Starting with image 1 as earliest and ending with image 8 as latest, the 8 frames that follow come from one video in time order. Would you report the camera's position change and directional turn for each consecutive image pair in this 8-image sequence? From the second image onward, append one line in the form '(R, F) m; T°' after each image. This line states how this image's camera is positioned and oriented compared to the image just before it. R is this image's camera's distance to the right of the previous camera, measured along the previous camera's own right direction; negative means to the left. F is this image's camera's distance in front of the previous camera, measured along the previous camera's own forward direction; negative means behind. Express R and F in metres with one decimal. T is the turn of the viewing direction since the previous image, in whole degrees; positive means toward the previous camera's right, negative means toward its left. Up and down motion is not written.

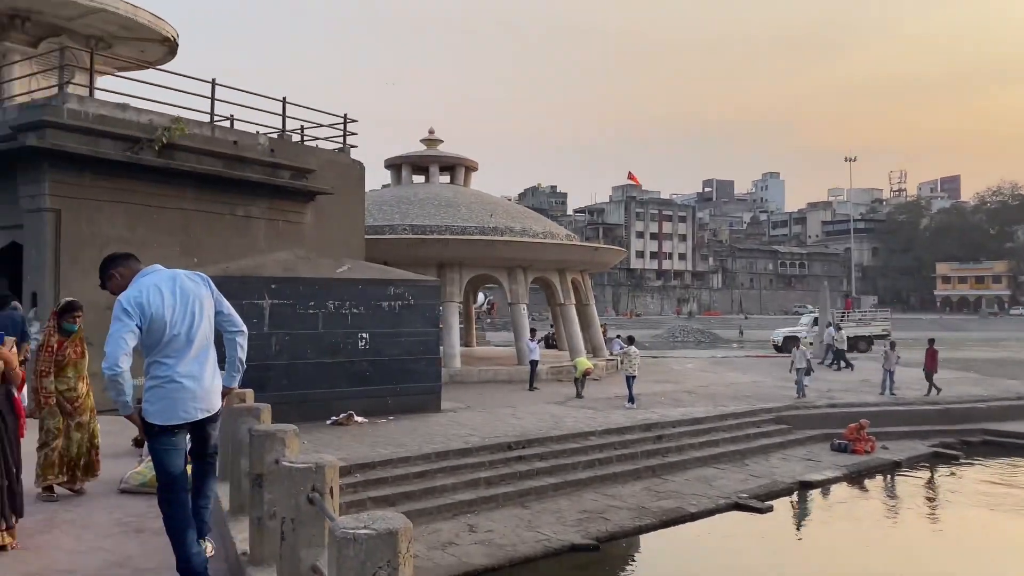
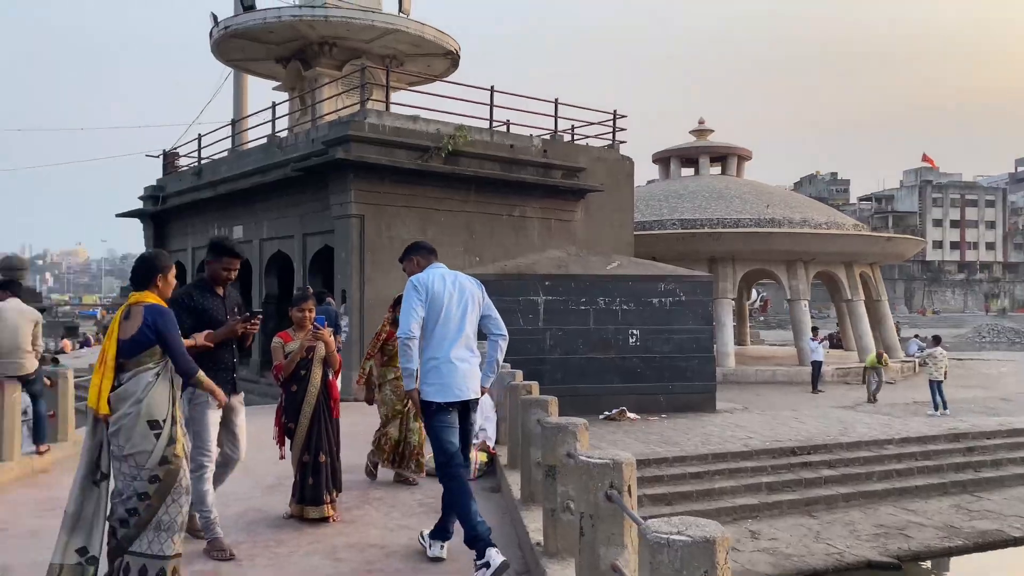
(-0.1, +0.1) m; -18°
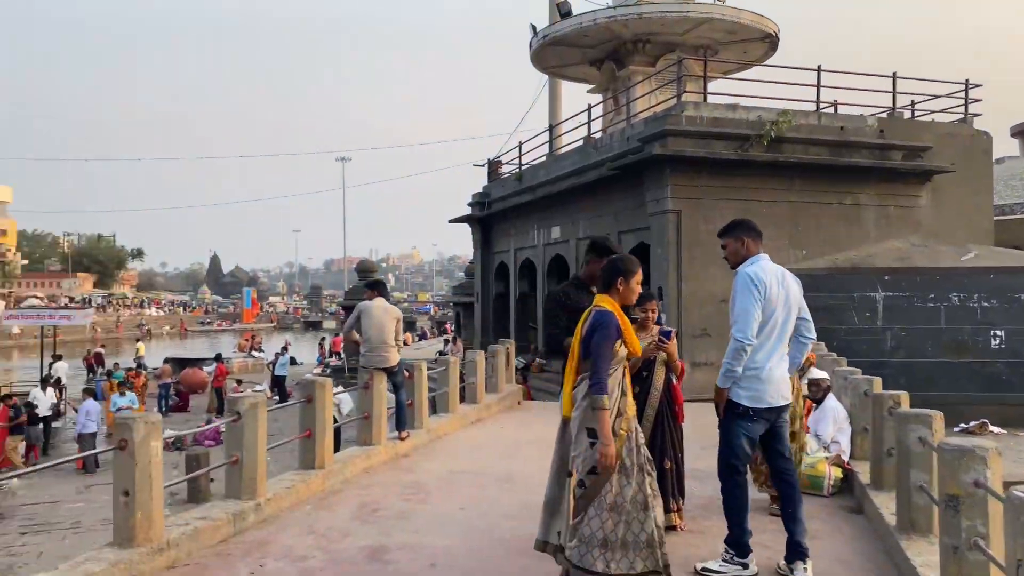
(-0.2, +0.2) m; -21°
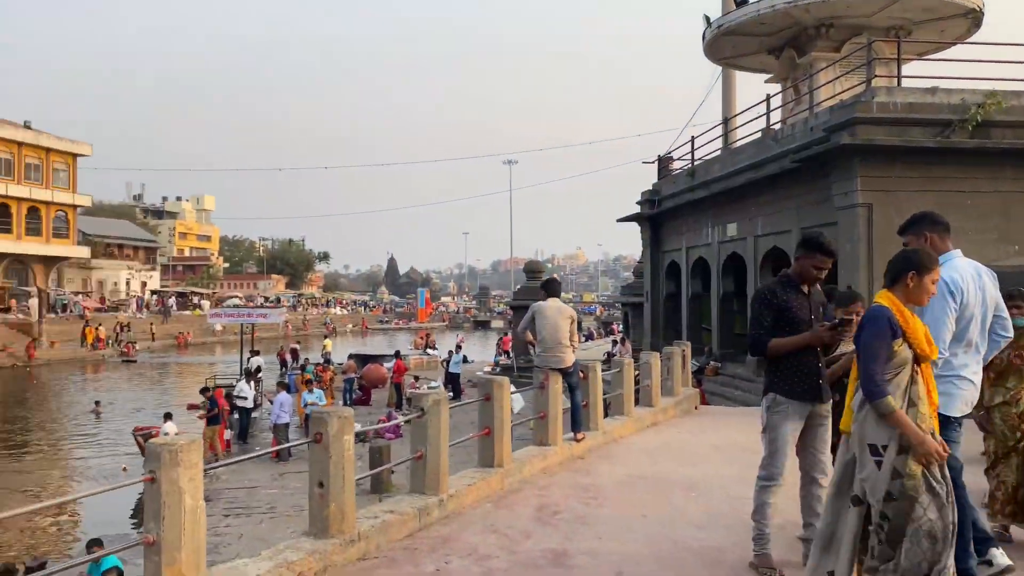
(-0.1, +0.1) m; -11°
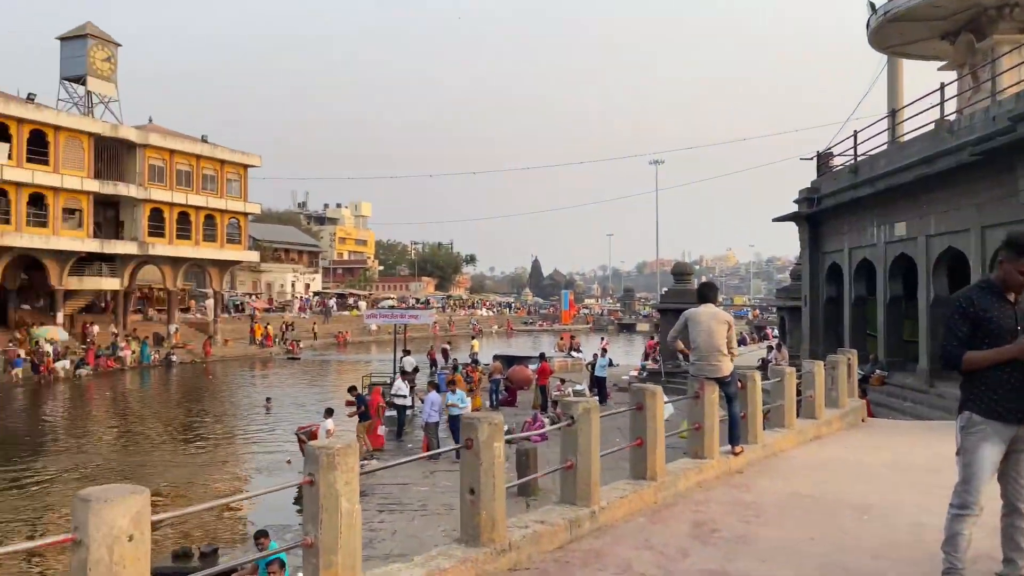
(0.0, +0.1) m; -10°
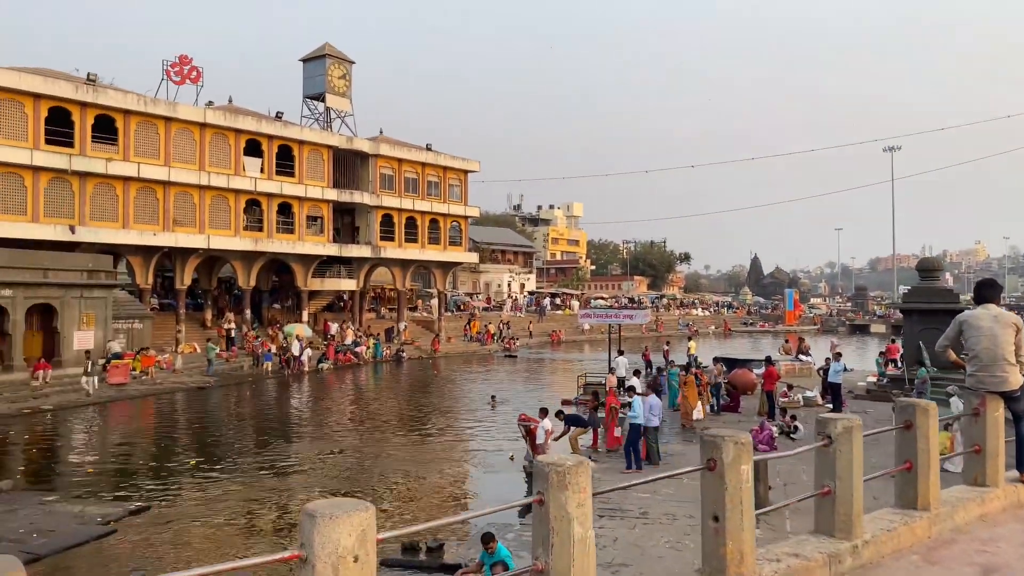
(-0.1, +0.3) m; -14°
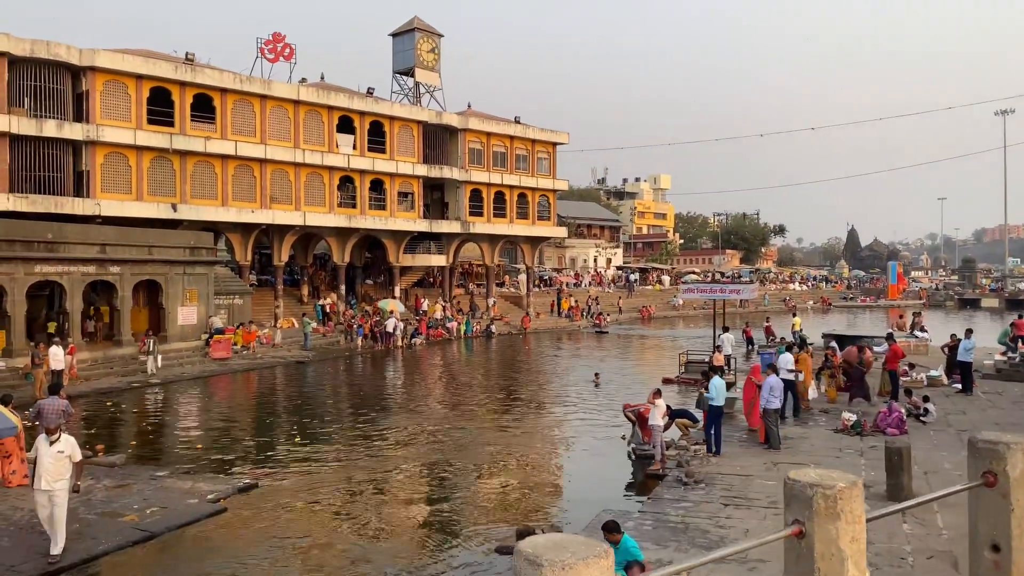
(-0.3, +0.5) m; -6°
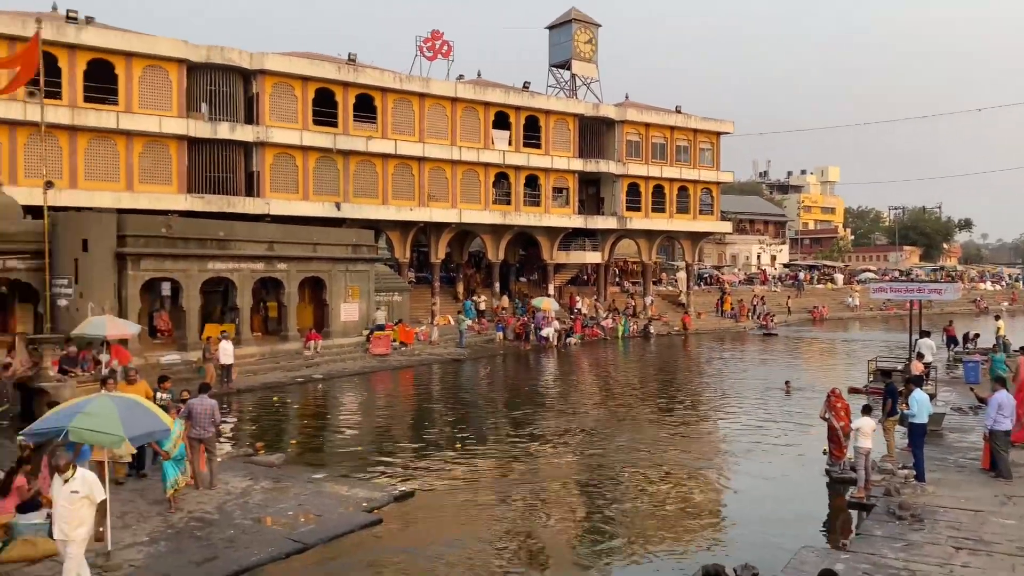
(-0.3, +1.0) m; -10°
